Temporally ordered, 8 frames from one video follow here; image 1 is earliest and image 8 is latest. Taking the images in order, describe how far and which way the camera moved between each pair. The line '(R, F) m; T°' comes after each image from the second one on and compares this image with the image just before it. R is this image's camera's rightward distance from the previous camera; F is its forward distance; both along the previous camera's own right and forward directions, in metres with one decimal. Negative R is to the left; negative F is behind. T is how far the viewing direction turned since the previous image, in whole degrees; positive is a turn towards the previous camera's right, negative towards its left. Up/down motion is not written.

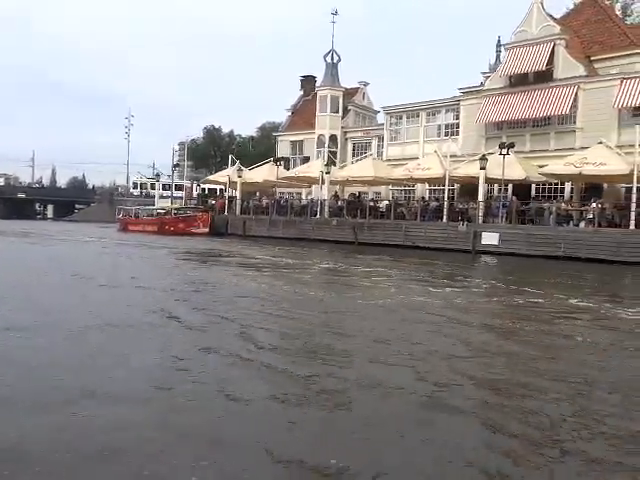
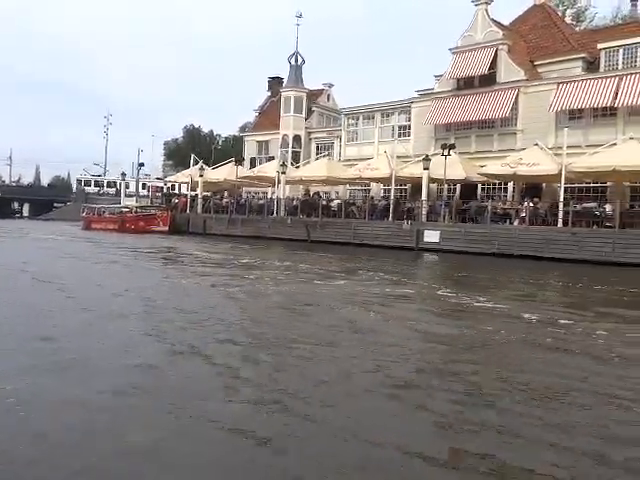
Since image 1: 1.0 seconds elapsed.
(+1.4, -0.7) m; +1°
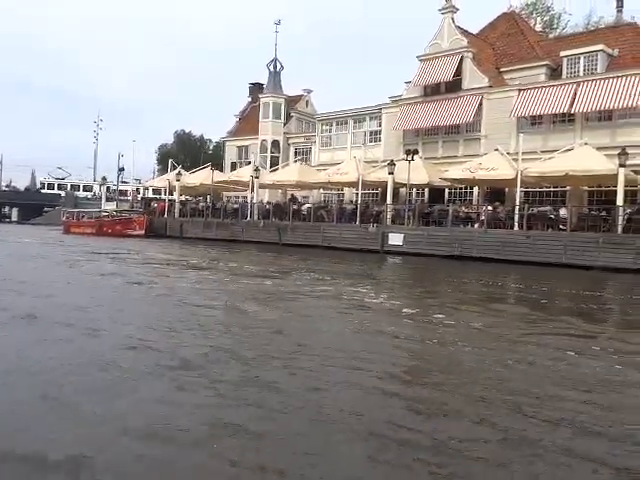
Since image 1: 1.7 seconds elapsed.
(+1.1, -0.5) m; 0°
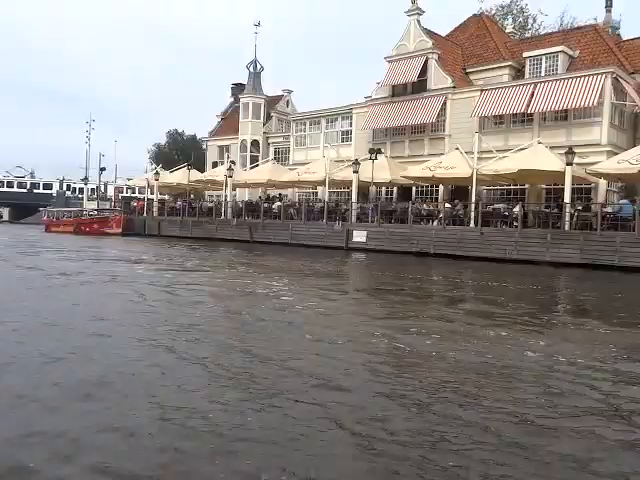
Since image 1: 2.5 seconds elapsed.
(+1.3, -0.5) m; 0°
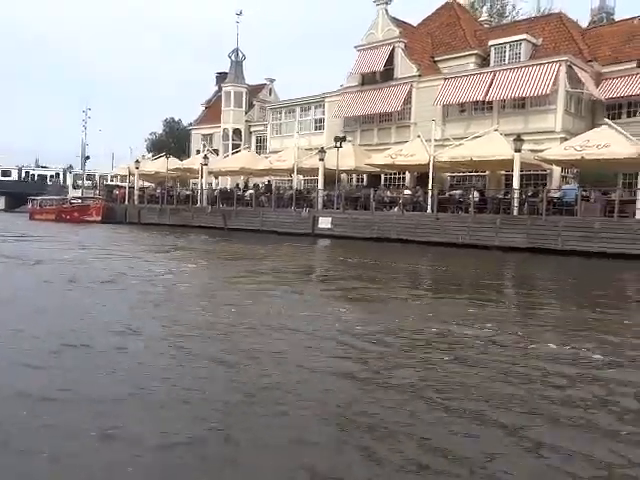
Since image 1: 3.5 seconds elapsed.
(+1.5, -0.6) m; -1°
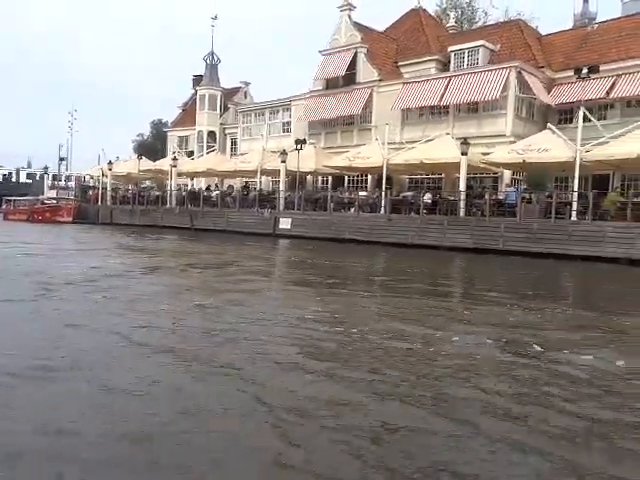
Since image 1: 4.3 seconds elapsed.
(+1.3, -0.5) m; +1°
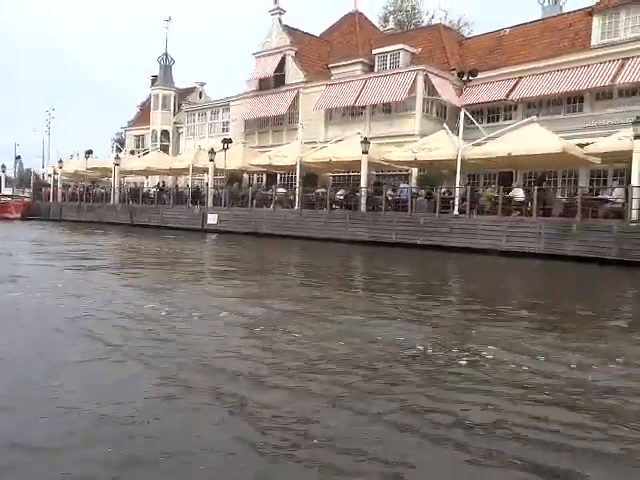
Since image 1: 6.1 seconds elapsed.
(+2.8, -1.1) m; 0°
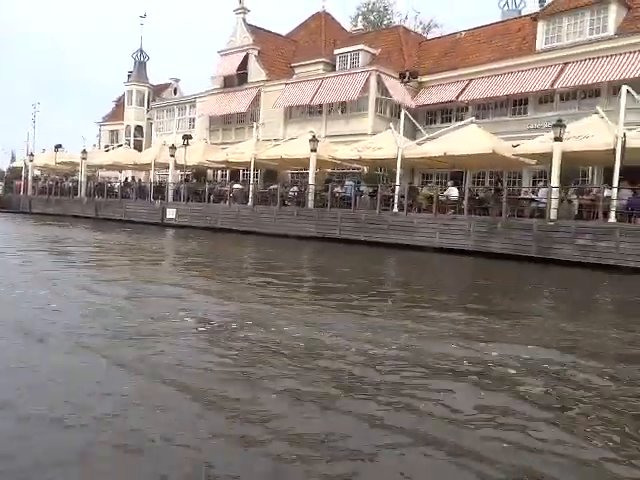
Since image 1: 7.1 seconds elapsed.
(+1.5, -0.5) m; +1°
